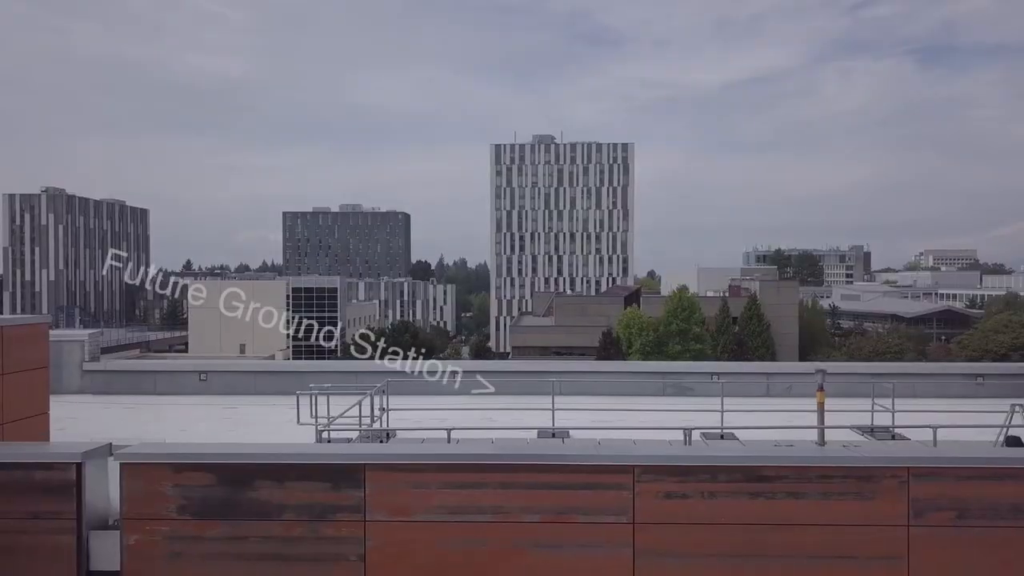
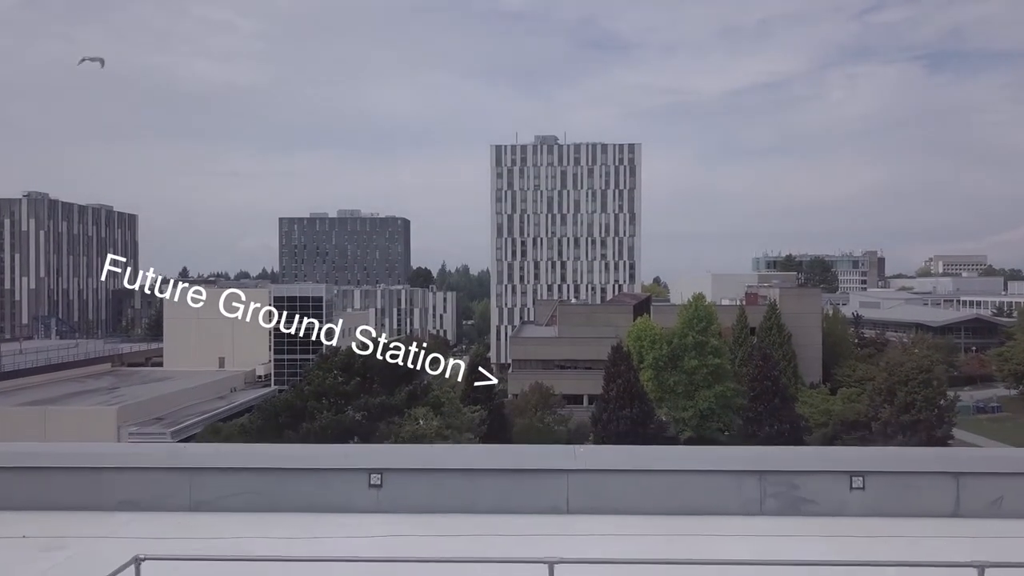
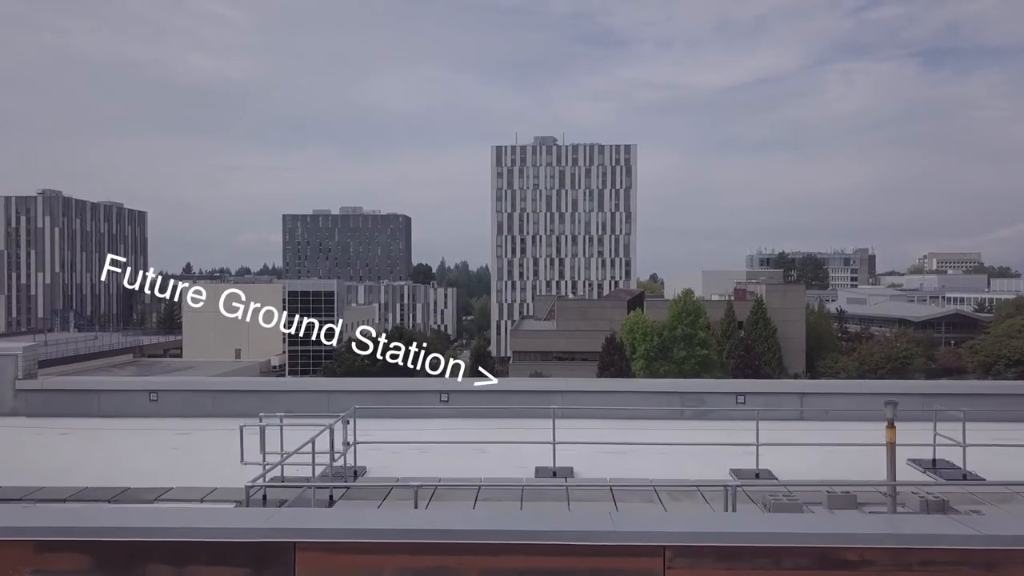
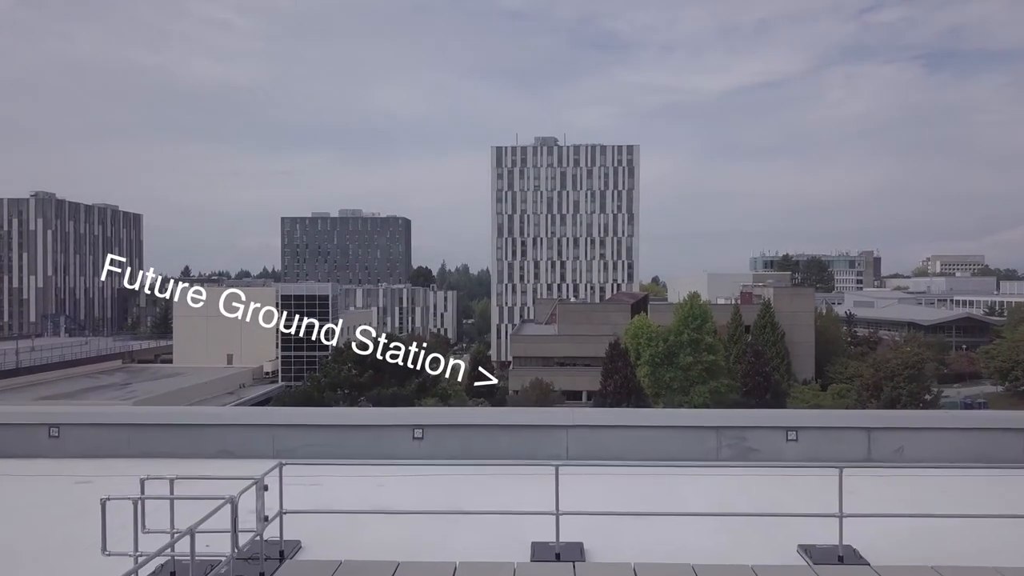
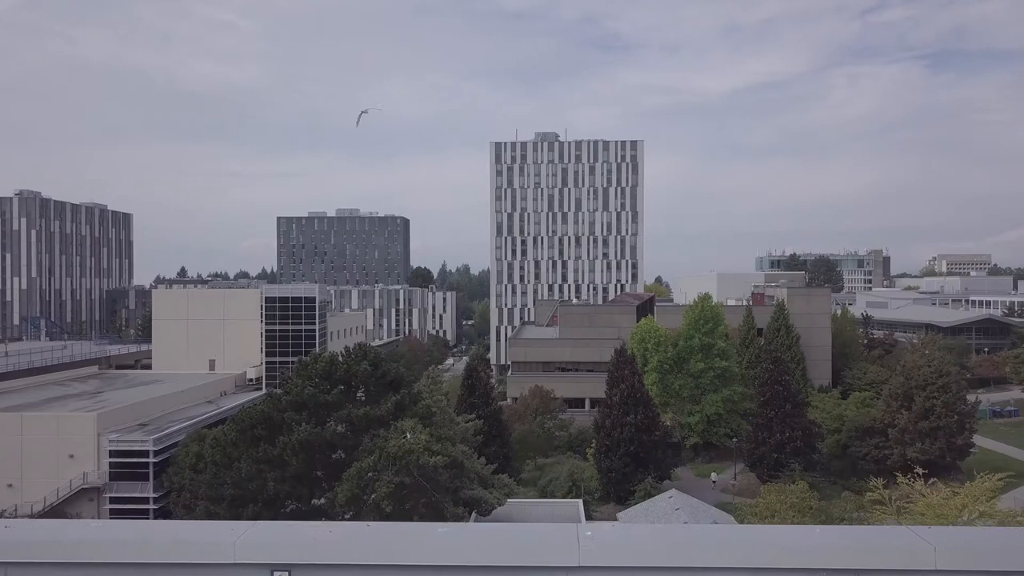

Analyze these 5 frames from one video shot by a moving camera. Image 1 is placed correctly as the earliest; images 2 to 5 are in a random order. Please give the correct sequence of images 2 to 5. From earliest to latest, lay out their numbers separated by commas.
3, 4, 2, 5
